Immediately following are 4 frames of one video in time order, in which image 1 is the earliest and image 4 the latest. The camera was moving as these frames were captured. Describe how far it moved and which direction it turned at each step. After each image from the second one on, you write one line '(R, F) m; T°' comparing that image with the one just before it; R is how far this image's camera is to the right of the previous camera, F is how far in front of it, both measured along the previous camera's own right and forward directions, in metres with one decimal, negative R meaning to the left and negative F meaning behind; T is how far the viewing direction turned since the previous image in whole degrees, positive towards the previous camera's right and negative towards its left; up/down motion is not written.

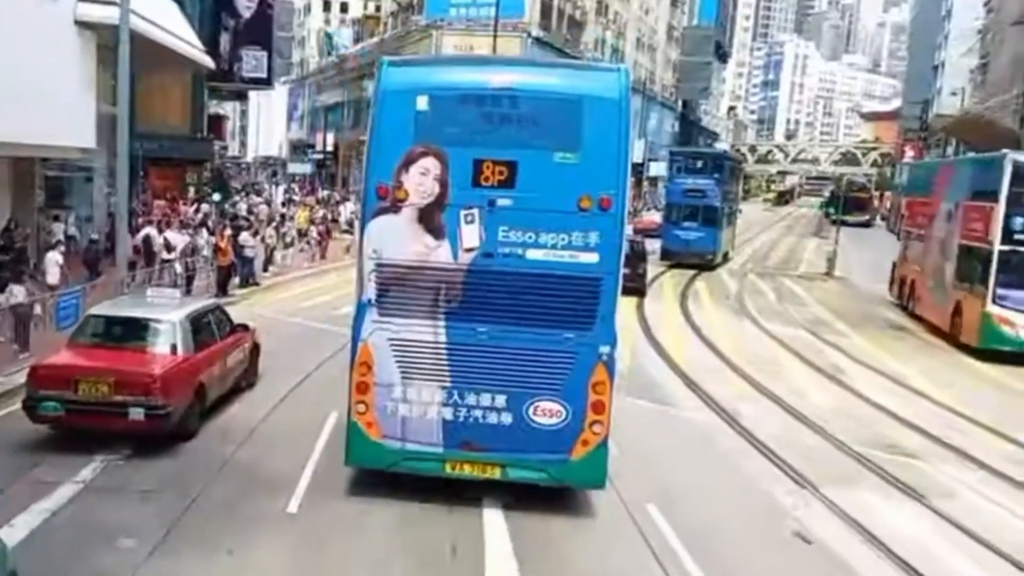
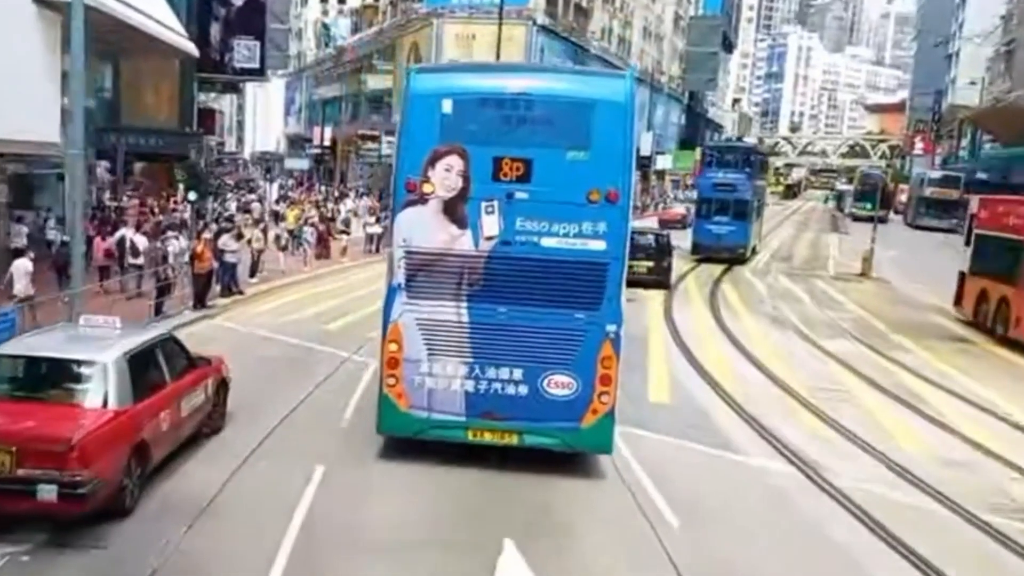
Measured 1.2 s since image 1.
(-0.4, +2.8) m; 0°
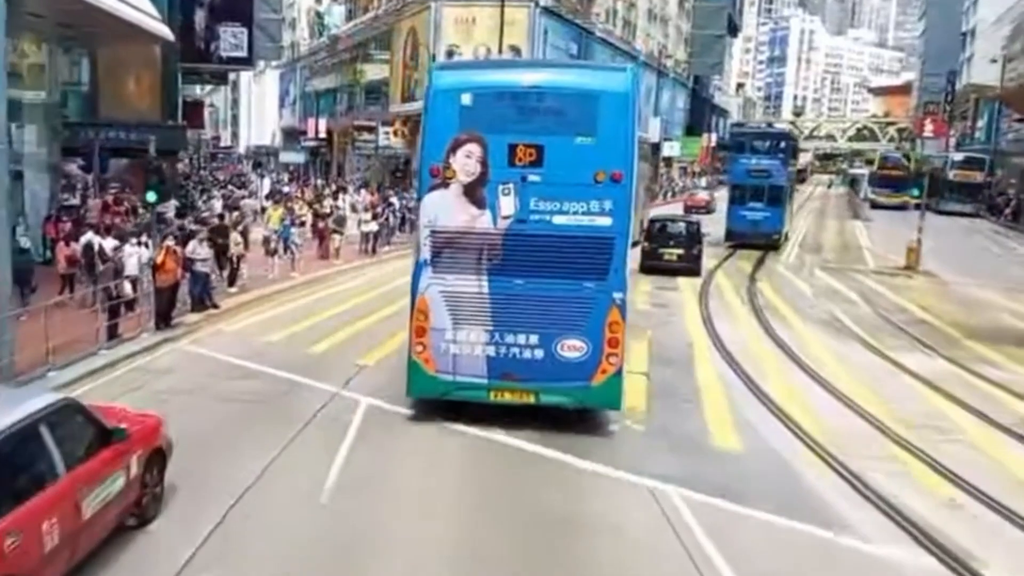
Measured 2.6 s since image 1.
(-0.4, +3.3) m; 0°
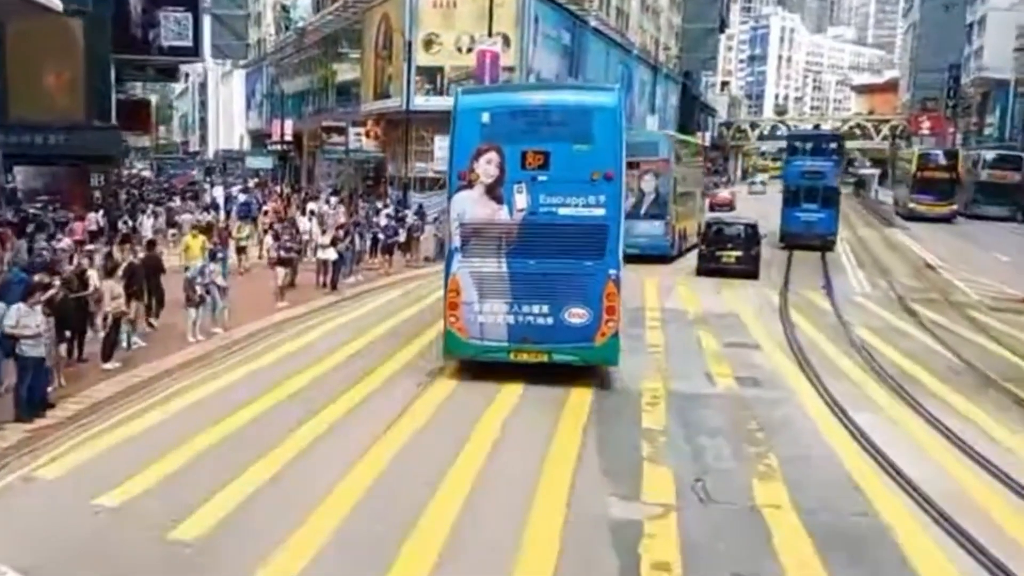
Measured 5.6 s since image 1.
(-0.8, +8.0) m; +1°
